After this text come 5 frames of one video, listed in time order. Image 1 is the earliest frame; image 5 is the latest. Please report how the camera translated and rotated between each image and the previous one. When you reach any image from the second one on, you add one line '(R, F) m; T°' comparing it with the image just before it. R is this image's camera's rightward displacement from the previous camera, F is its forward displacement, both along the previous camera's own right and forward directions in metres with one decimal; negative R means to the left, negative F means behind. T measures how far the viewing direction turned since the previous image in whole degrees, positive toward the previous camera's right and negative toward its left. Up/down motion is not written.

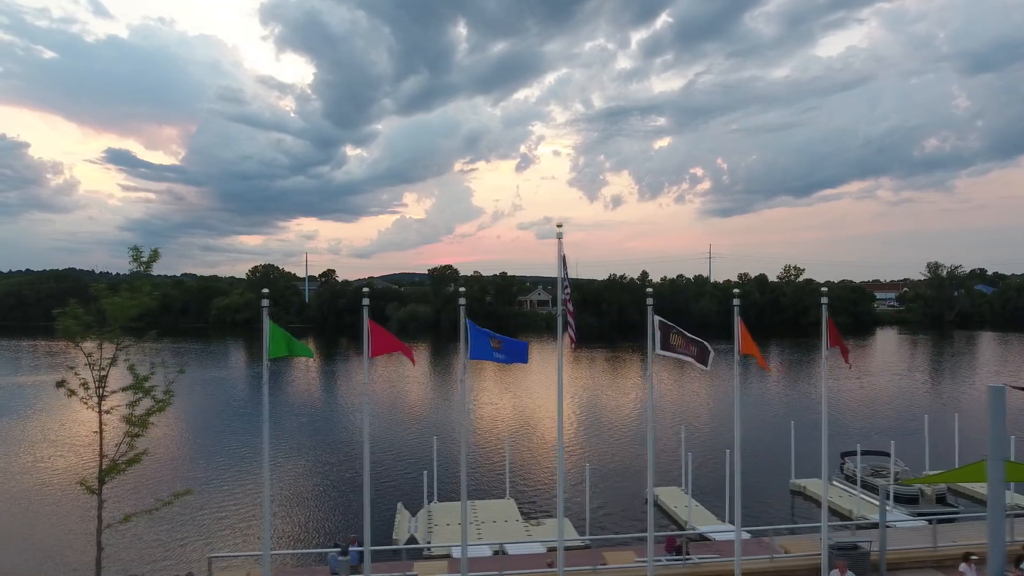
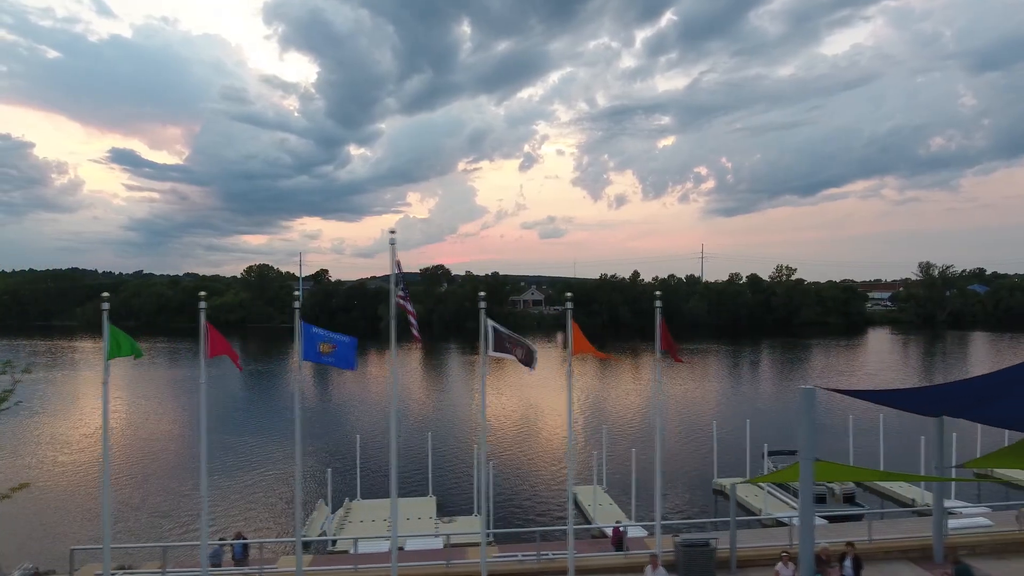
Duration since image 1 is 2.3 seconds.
(+2.5, -0.2) m; 0°
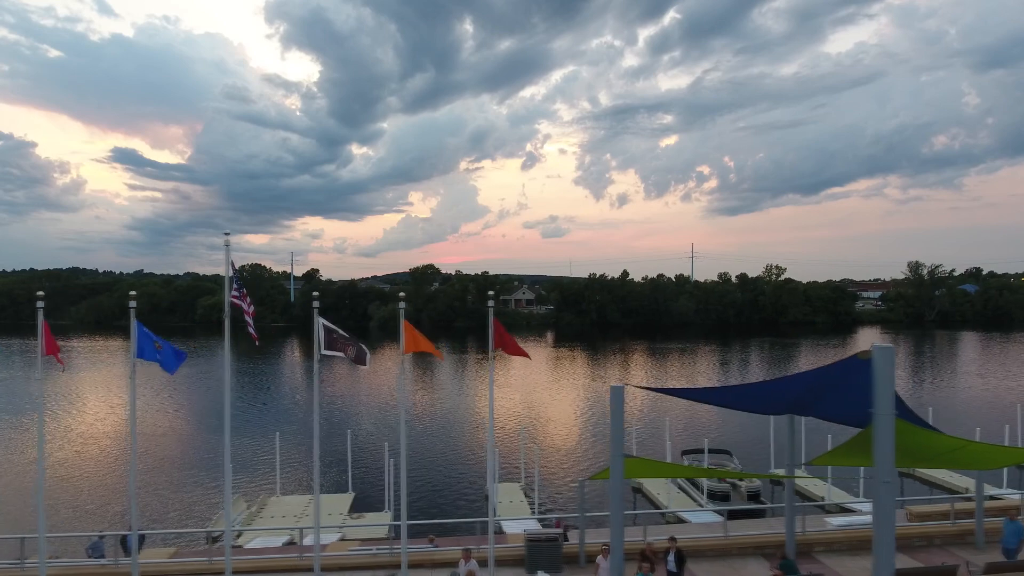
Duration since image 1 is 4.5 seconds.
(+2.6, -0.2) m; 0°
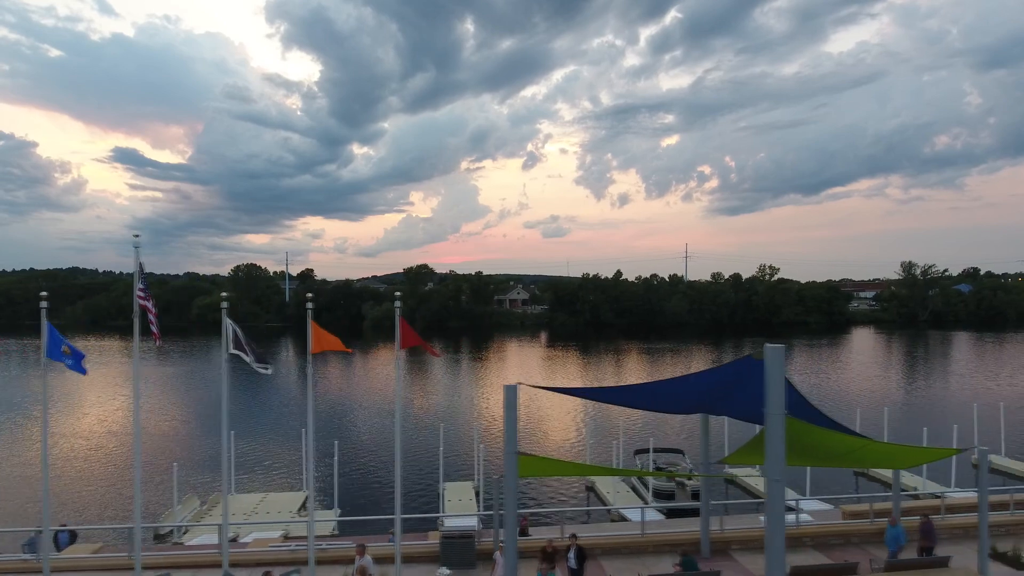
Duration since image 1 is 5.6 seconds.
(+1.5, -0.2) m; 0°
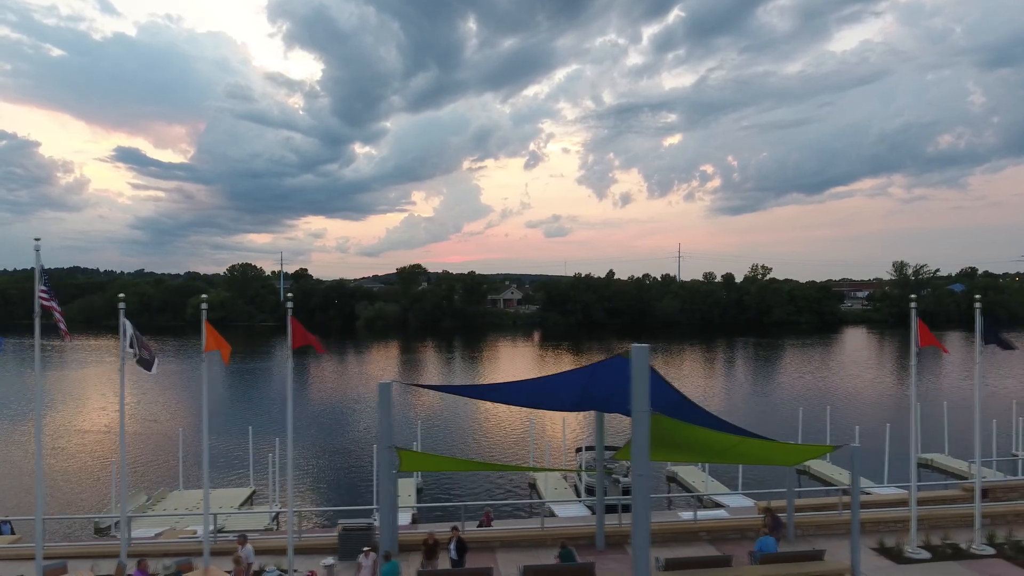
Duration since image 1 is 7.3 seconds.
(+1.9, -0.4) m; 0°
